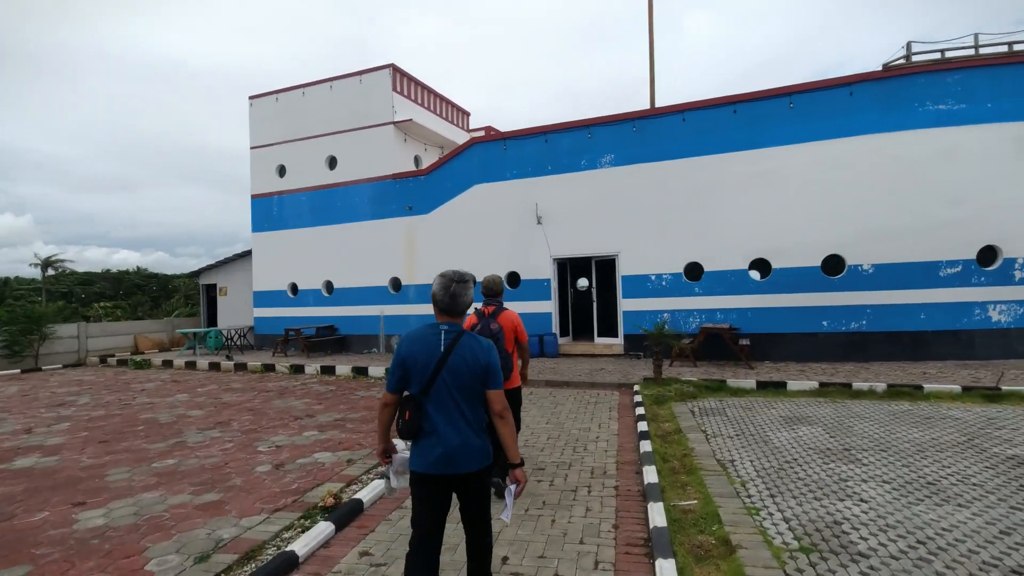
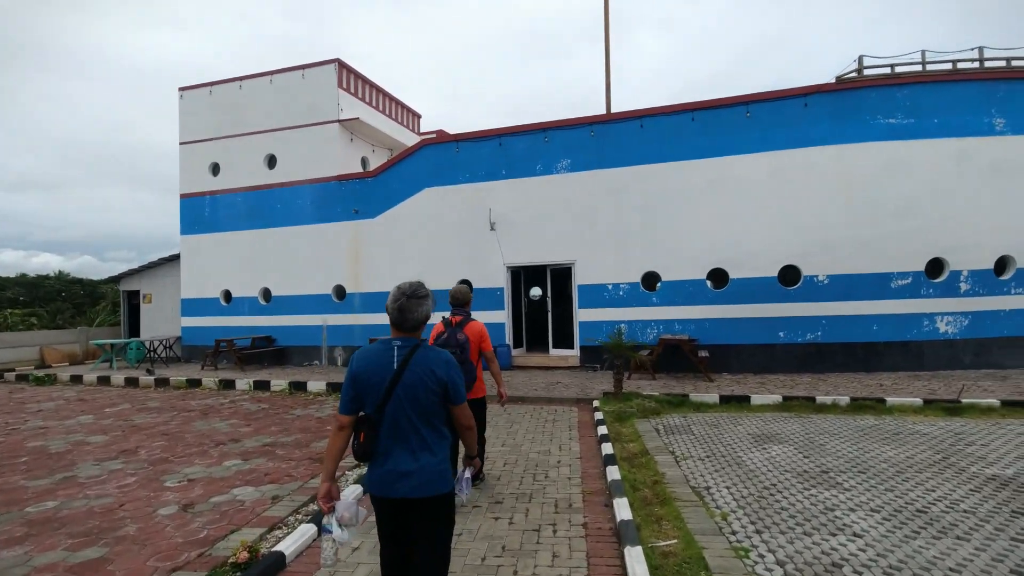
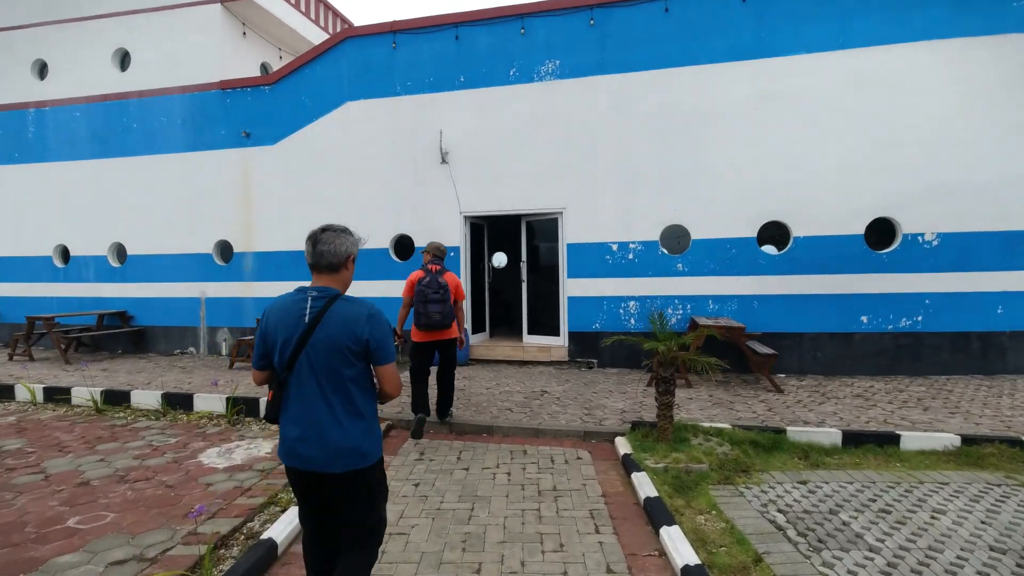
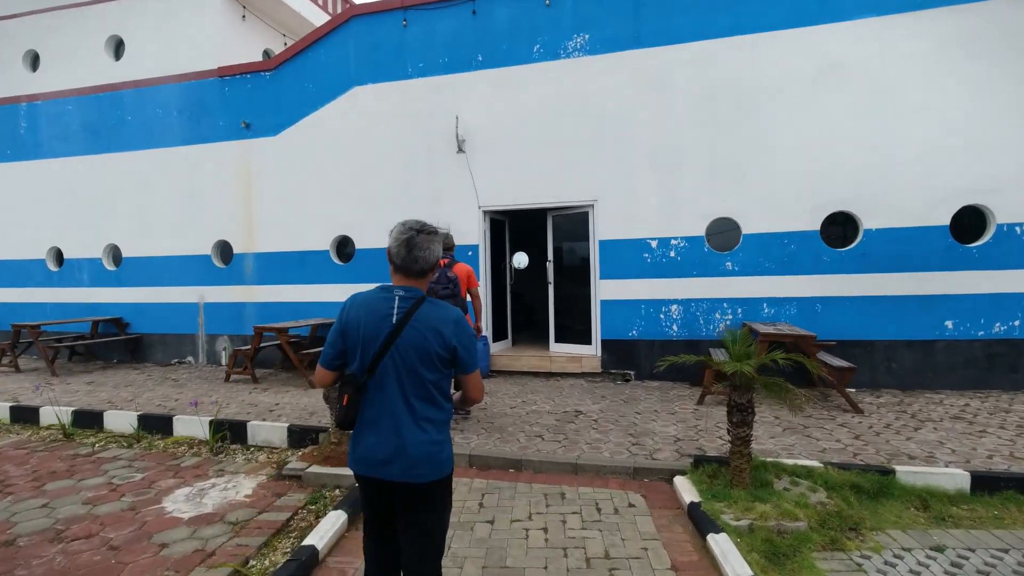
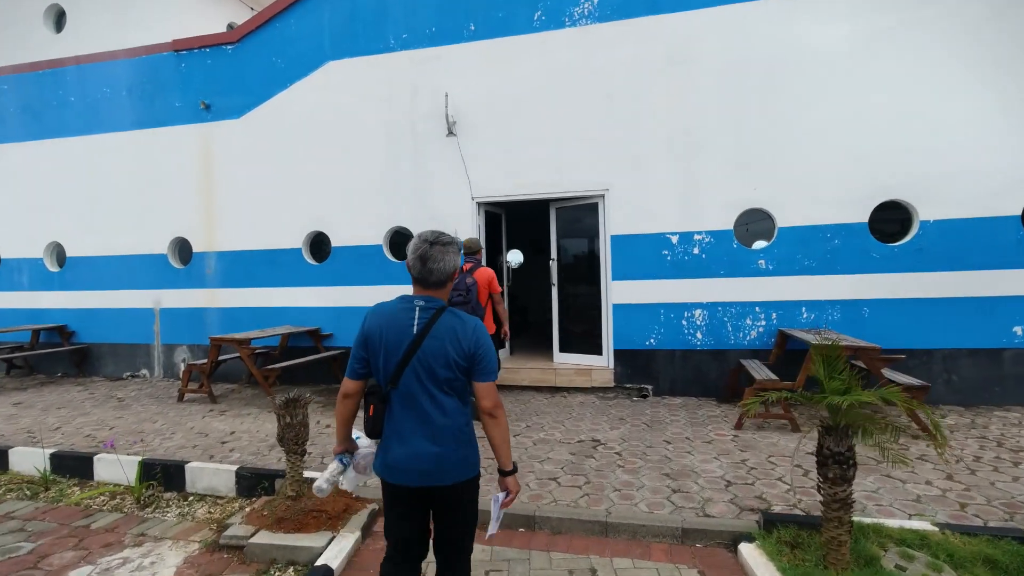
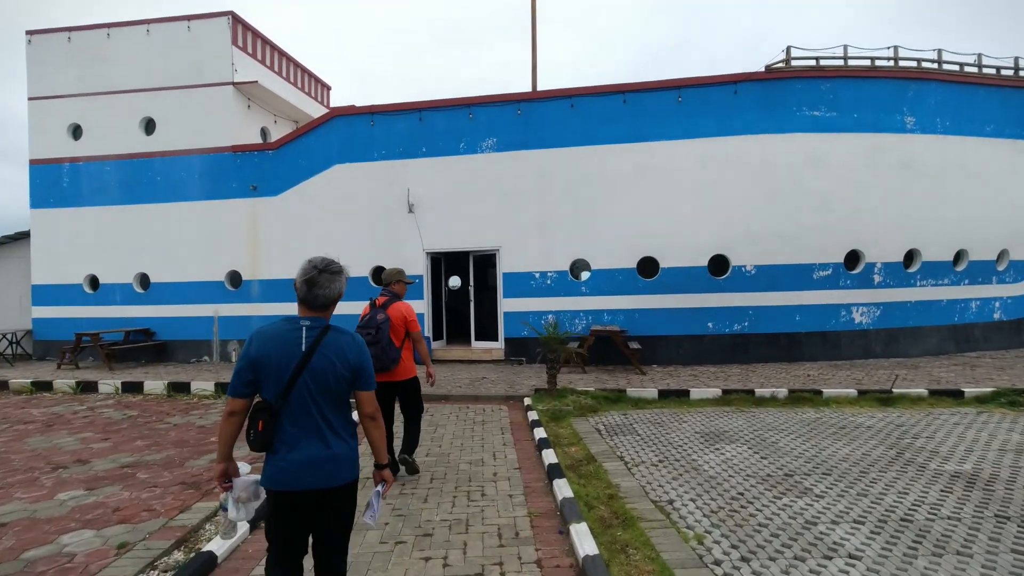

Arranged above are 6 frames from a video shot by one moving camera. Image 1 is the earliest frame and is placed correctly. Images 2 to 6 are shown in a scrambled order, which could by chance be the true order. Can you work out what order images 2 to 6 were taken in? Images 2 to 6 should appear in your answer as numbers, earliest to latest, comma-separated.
2, 6, 3, 4, 5
